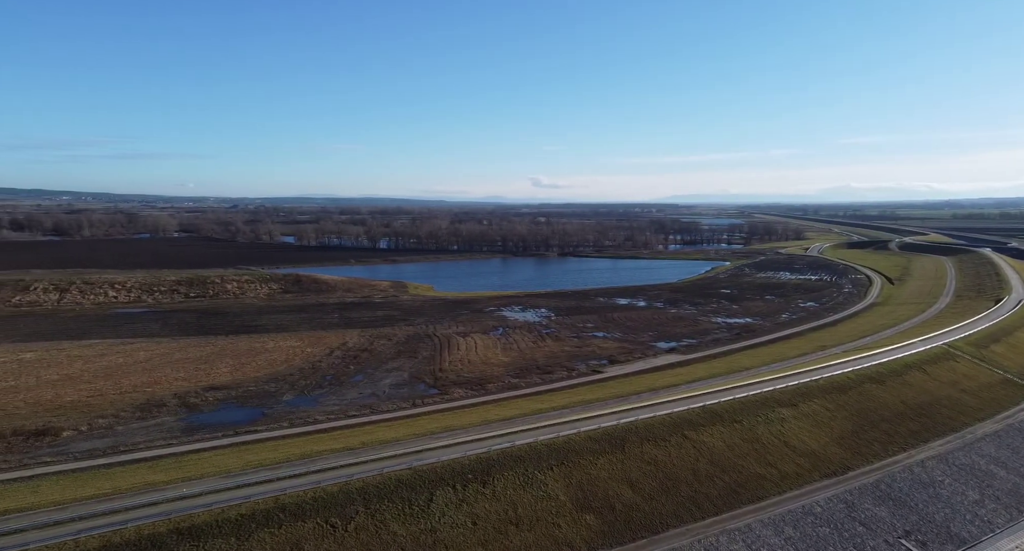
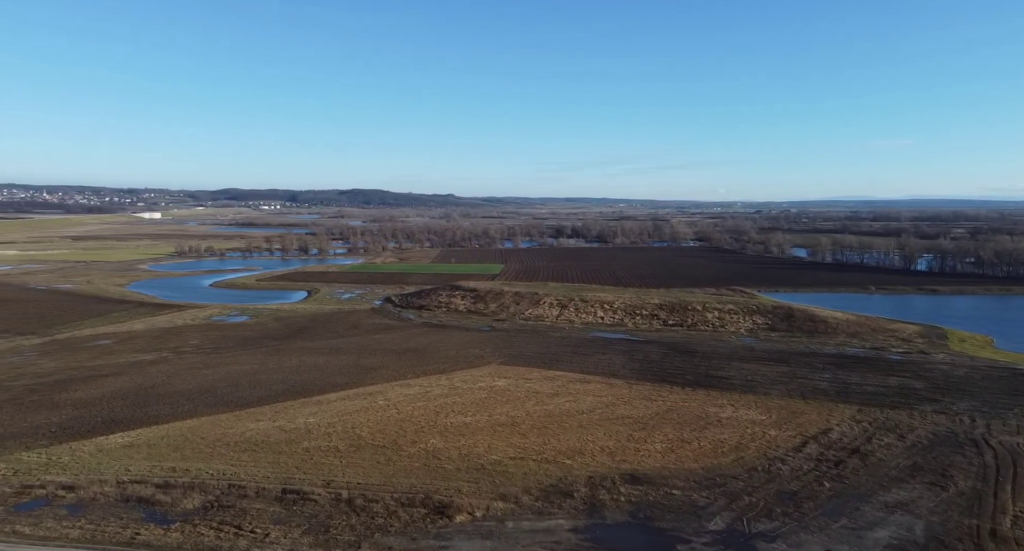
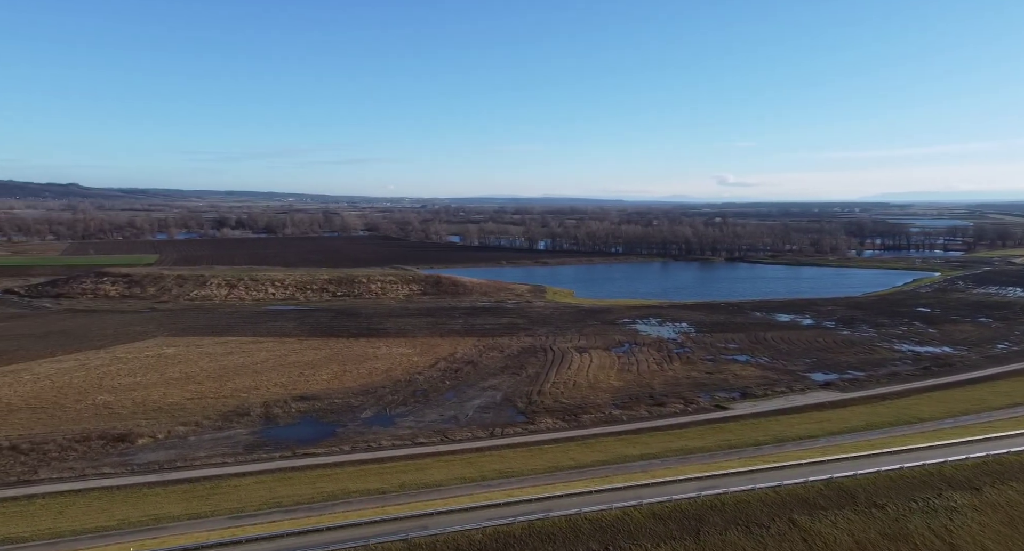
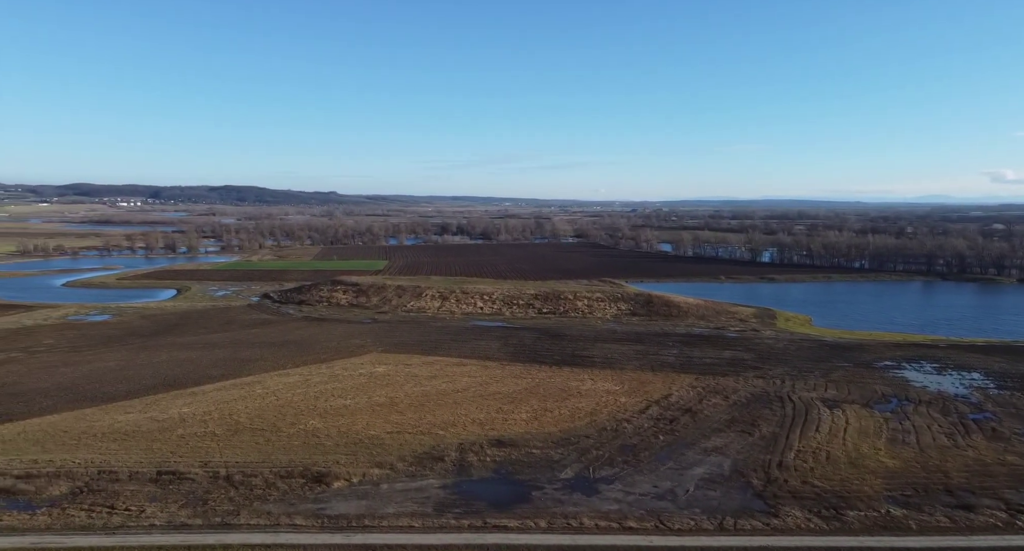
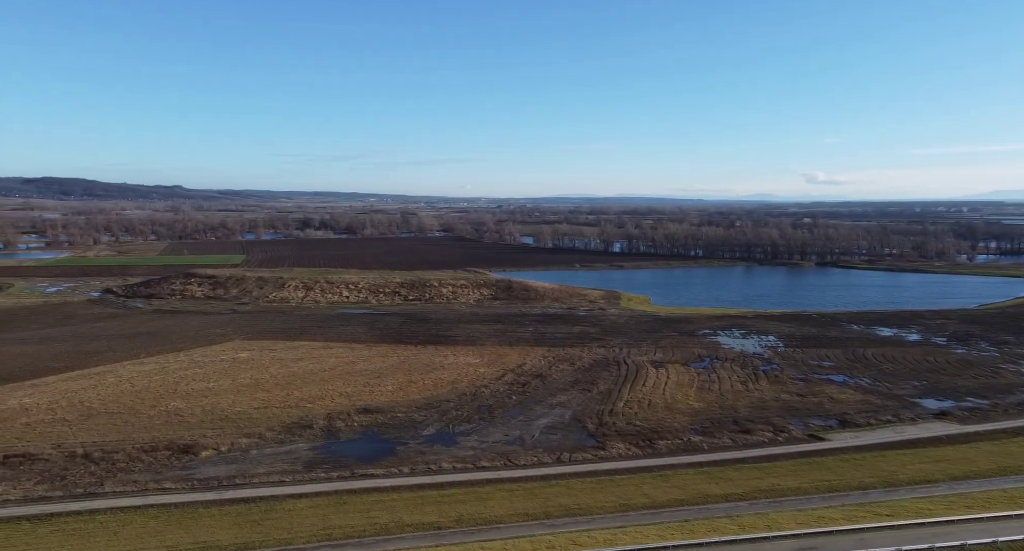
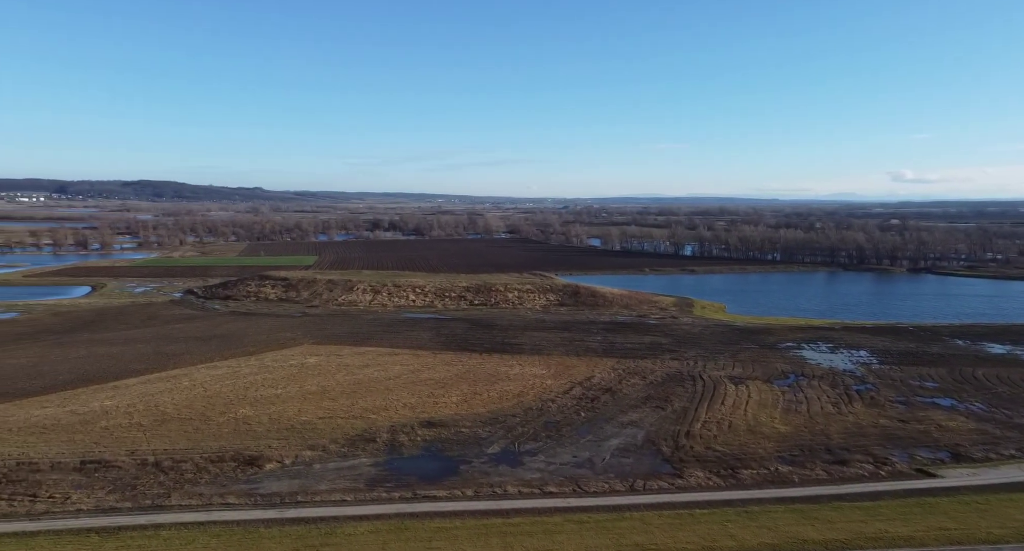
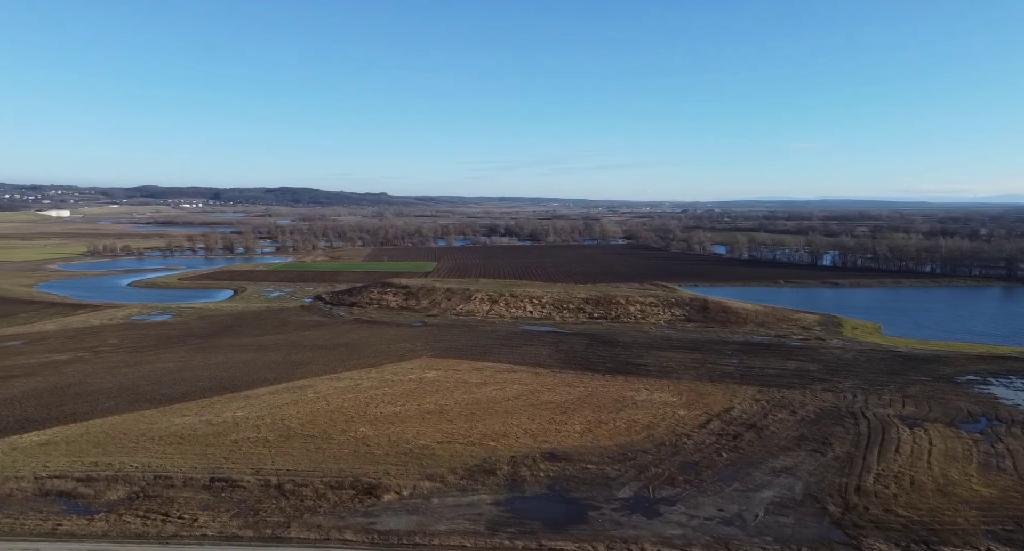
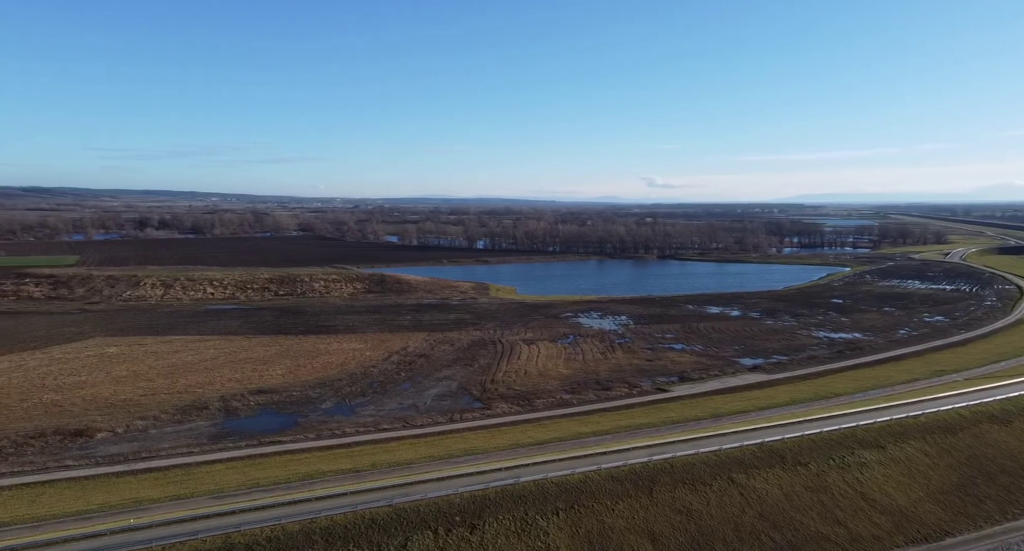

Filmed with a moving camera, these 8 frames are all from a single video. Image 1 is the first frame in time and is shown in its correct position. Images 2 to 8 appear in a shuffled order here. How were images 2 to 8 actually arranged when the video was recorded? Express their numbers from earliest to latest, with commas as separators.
8, 3, 5, 6, 4, 7, 2
